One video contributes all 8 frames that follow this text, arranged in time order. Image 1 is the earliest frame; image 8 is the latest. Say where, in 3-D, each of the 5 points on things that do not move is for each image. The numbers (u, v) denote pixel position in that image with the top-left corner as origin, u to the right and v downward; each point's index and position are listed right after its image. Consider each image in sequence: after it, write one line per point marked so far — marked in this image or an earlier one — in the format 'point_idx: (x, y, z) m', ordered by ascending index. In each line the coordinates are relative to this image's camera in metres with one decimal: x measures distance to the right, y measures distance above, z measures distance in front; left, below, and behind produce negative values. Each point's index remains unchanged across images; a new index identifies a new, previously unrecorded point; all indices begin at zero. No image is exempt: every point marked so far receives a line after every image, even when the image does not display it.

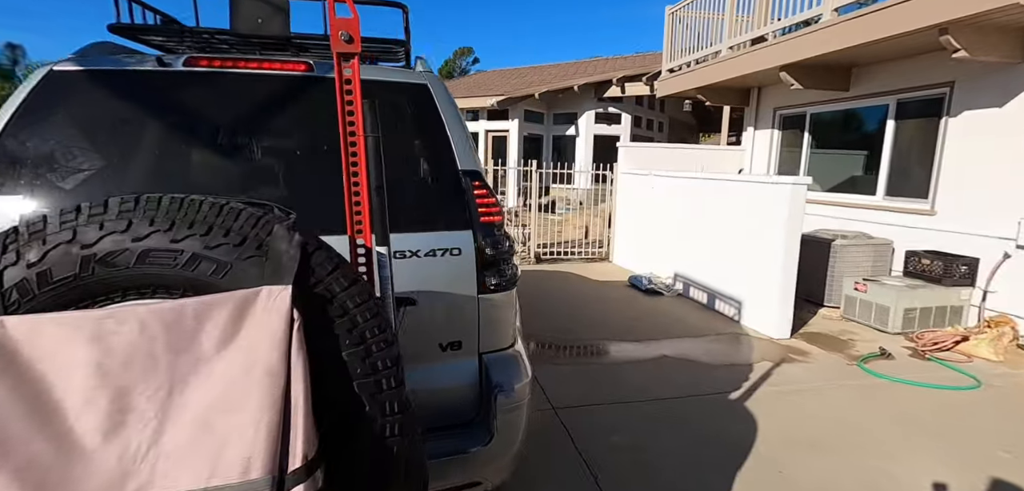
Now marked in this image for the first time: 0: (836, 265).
0: (+3.4, -0.2, +5.5) m
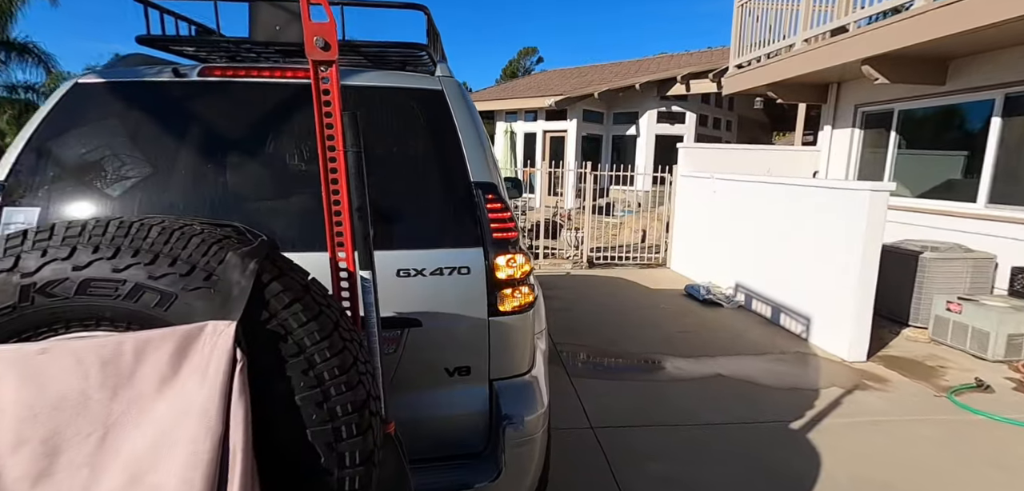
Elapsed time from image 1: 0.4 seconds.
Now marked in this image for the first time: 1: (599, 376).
0: (+3.9, -0.3, +4.9) m
1: (+0.7, -1.0, +4.1) m
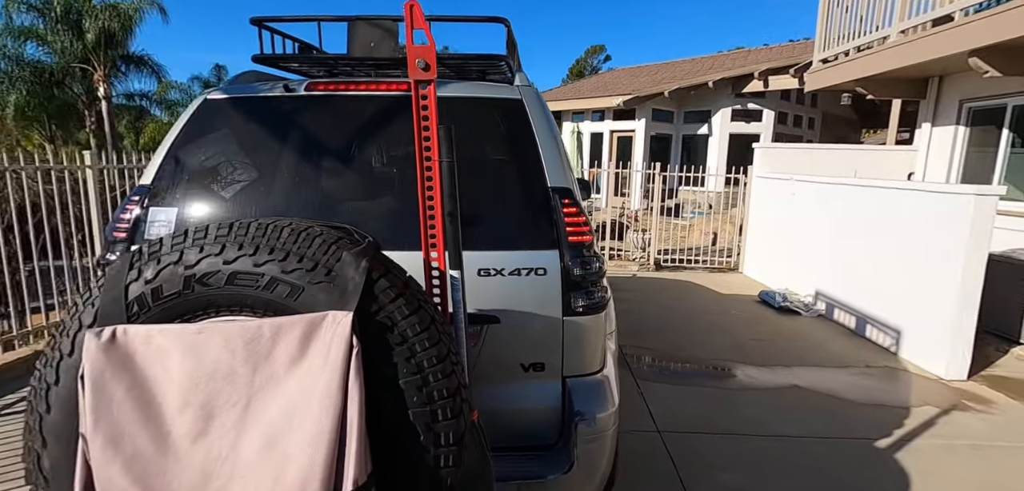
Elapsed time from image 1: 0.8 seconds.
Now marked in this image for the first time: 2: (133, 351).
0: (+4.5, -0.4, +4.5) m
1: (+1.2, -1.0, +4.0) m
2: (-0.7, -0.2, +0.9) m
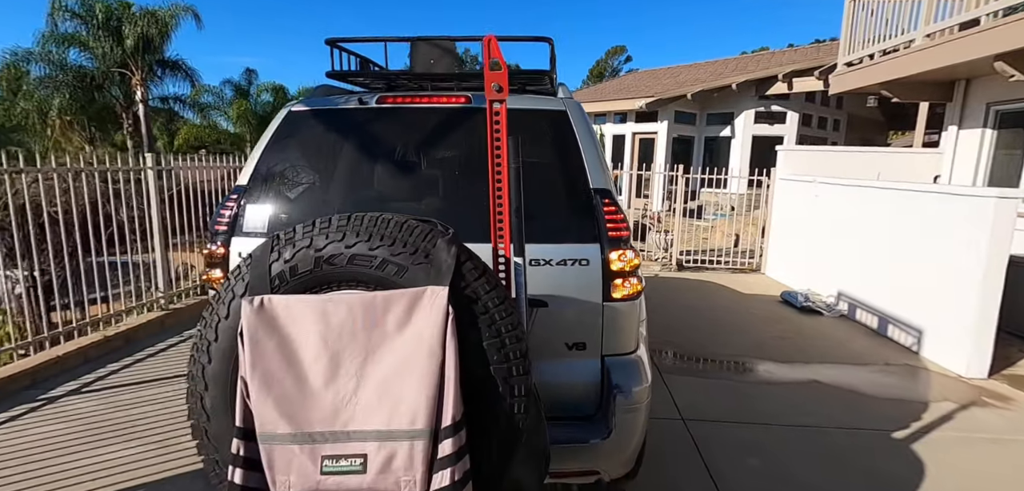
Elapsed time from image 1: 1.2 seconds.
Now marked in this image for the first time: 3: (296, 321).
0: (+4.8, -0.4, +4.6) m
1: (+1.4, -1.0, +4.2) m
2: (-0.5, -0.2, +1.2) m
3: (-0.5, -0.2, +1.2) m
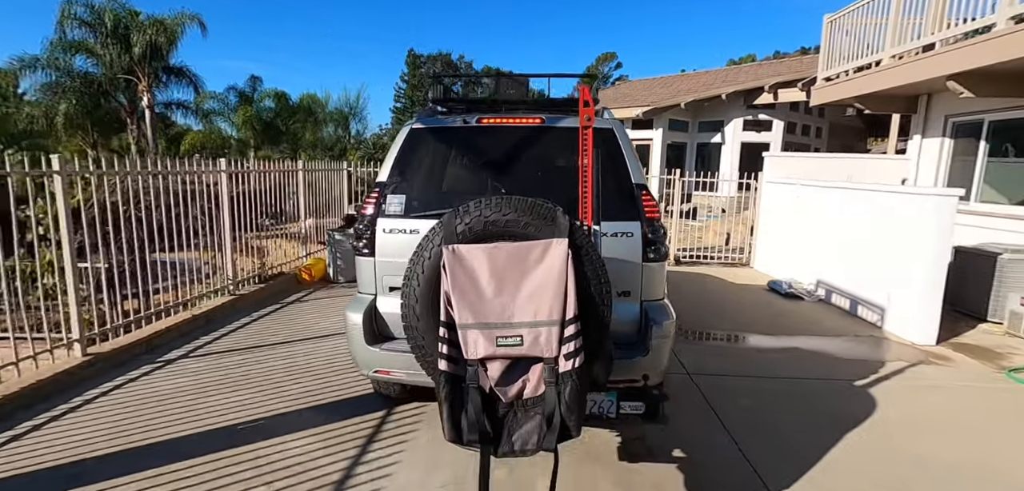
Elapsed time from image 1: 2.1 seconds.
0: (+5.1, -0.4, +5.5) m
1: (+1.7, -0.9, +5.0) m
2: (-0.2, 0.0, +2.0) m
3: (-0.1, 0.0, +2.0) m
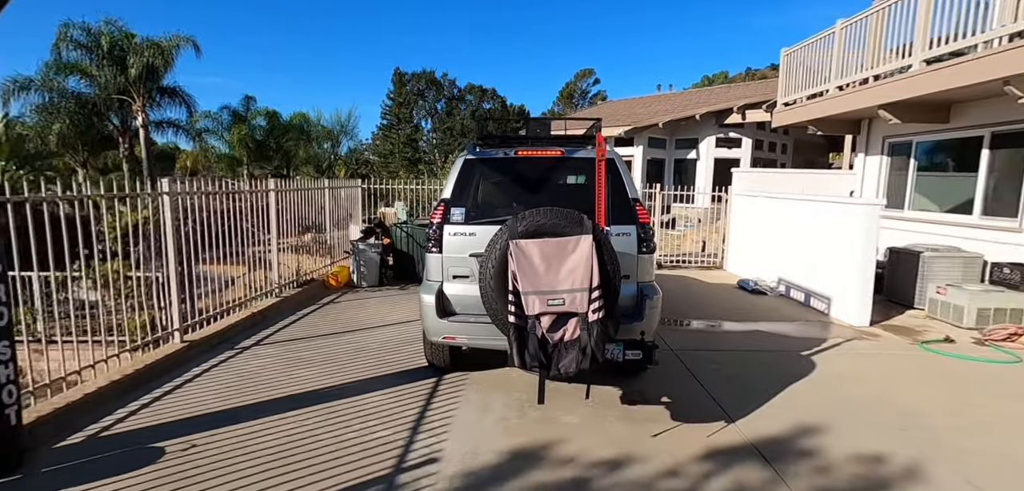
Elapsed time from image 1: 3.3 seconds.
0: (+5.2, -0.3, +6.7) m
1: (+1.9, -1.0, +6.1) m
2: (+0.1, 0.0, +3.0) m
3: (+0.1, 0.0, +3.0) m
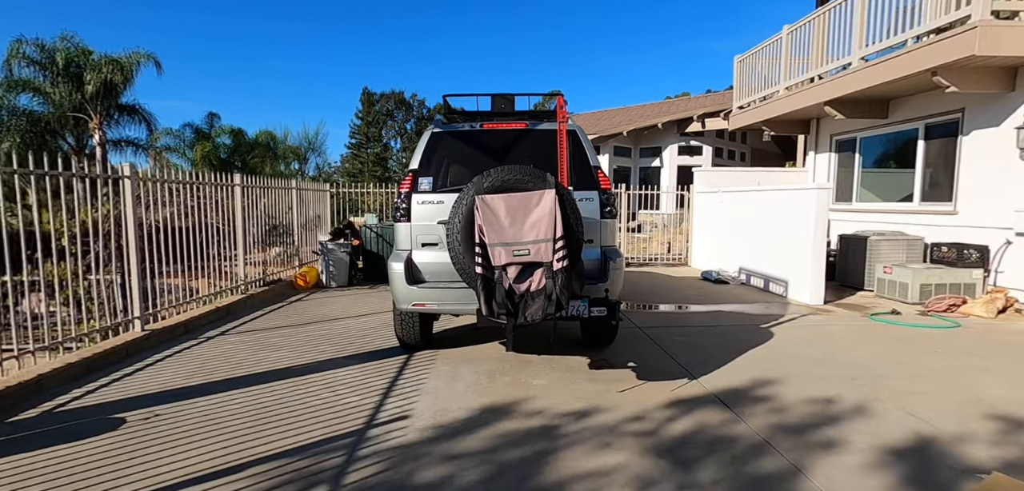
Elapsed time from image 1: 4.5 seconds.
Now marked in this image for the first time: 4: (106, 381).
0: (+4.8, -0.1, +7.0) m
1: (+1.5, -0.8, +6.3) m
2: (-0.1, +0.3, +3.2) m
3: (-0.1, +0.3, +3.1) m
4: (-3.1, -1.0, +4.0) m
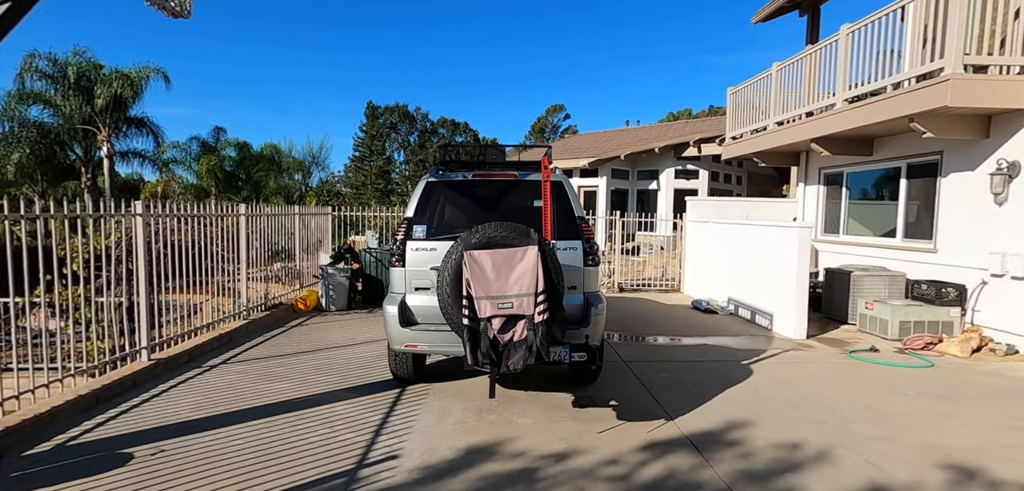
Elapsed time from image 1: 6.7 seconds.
0: (+4.7, -0.6, +7.3) m
1: (+1.4, -1.2, +6.5) m
2: (-0.2, -0.1, +3.4) m
3: (-0.2, -0.1, +3.4) m
4: (-3.2, -1.3, +4.2) m
